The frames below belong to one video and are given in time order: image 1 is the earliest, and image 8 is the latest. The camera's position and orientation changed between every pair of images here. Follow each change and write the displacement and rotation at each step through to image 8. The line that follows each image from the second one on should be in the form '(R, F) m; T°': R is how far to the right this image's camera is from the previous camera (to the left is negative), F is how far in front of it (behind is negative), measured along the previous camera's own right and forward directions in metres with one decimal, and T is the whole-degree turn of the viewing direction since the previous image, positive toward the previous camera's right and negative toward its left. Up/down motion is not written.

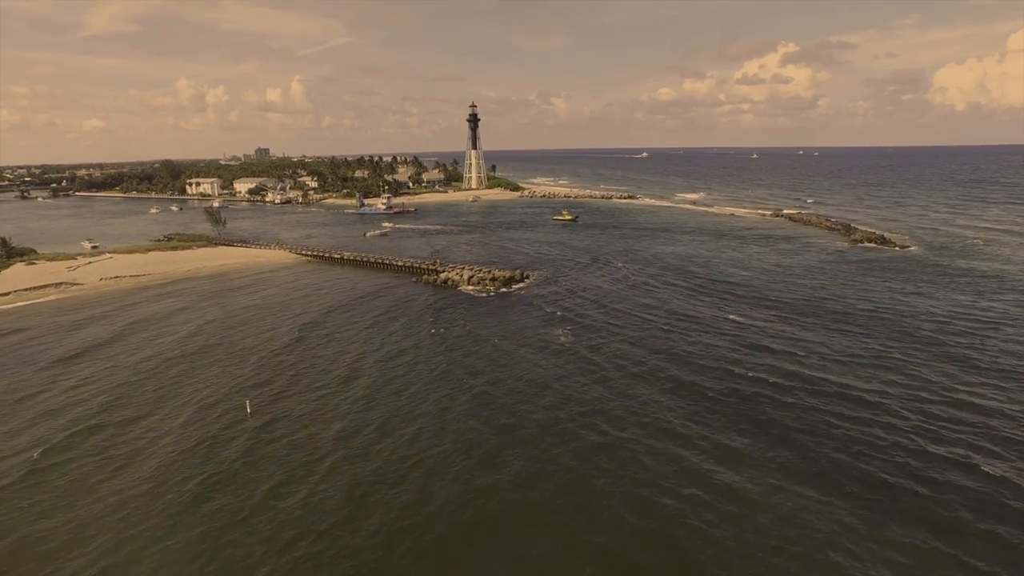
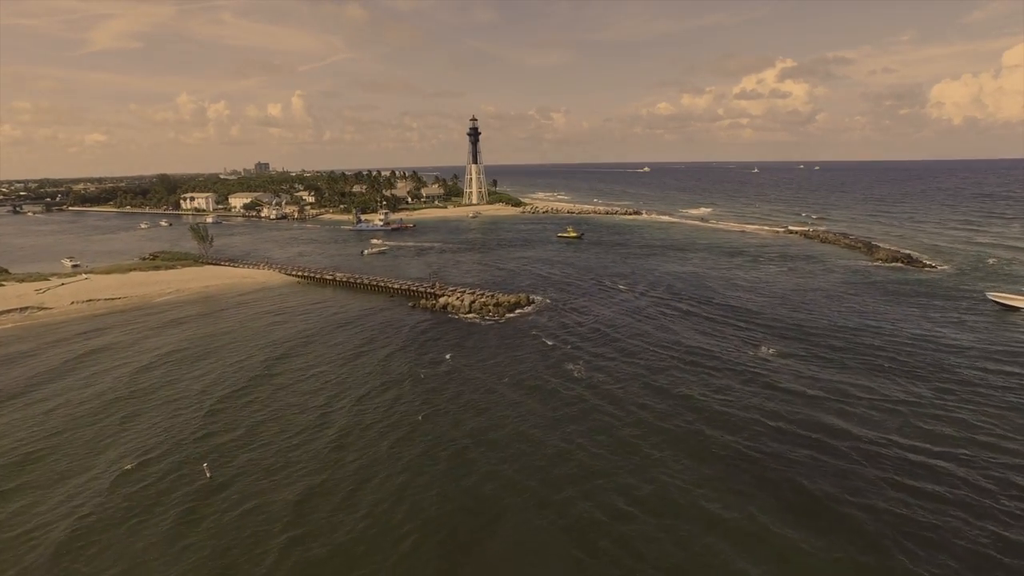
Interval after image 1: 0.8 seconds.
(-0.4, +4.5) m; 0°
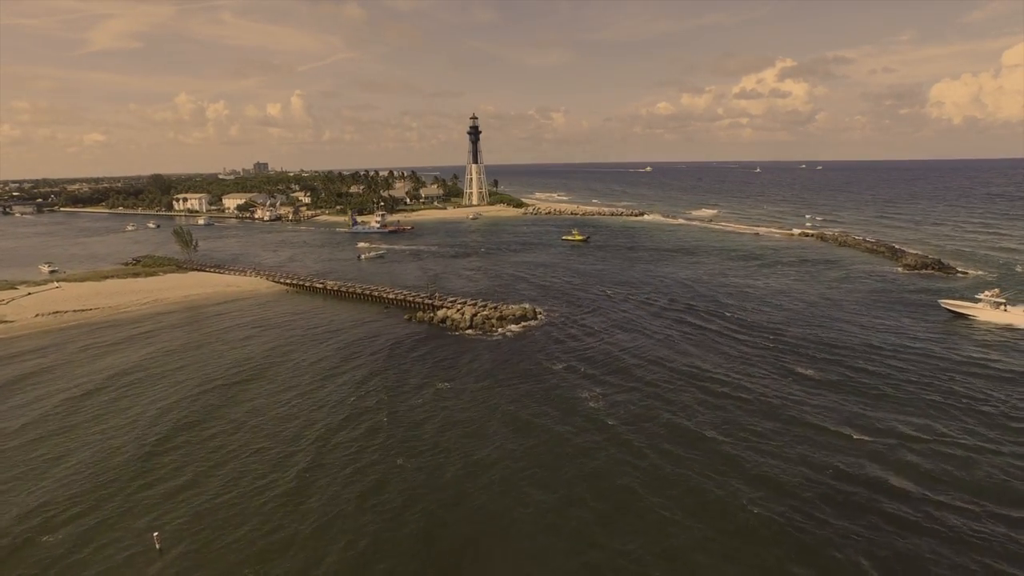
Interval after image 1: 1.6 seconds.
(-0.4, +4.7) m; 0°
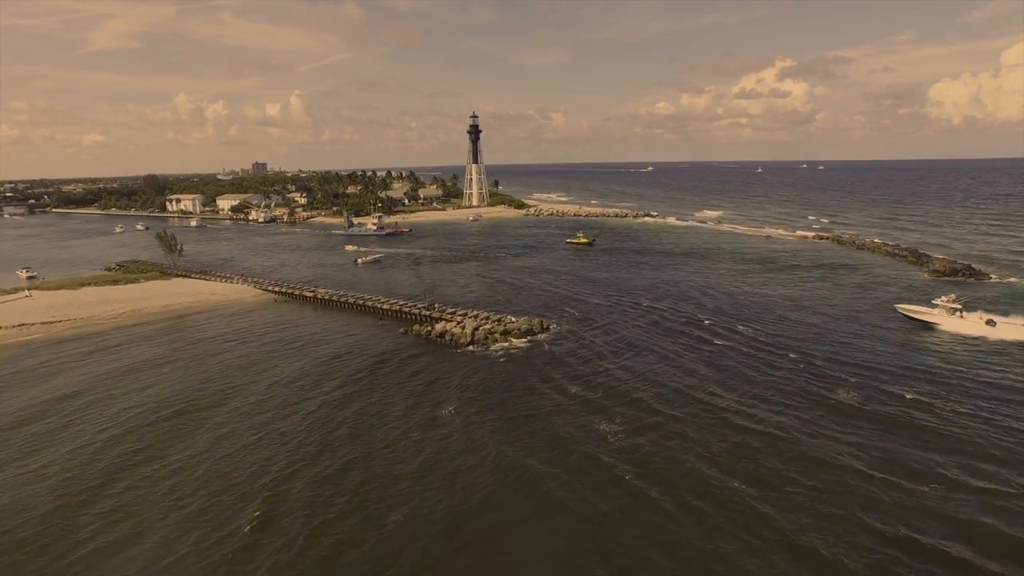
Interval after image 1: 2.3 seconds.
(-0.4, +4.2) m; 0°
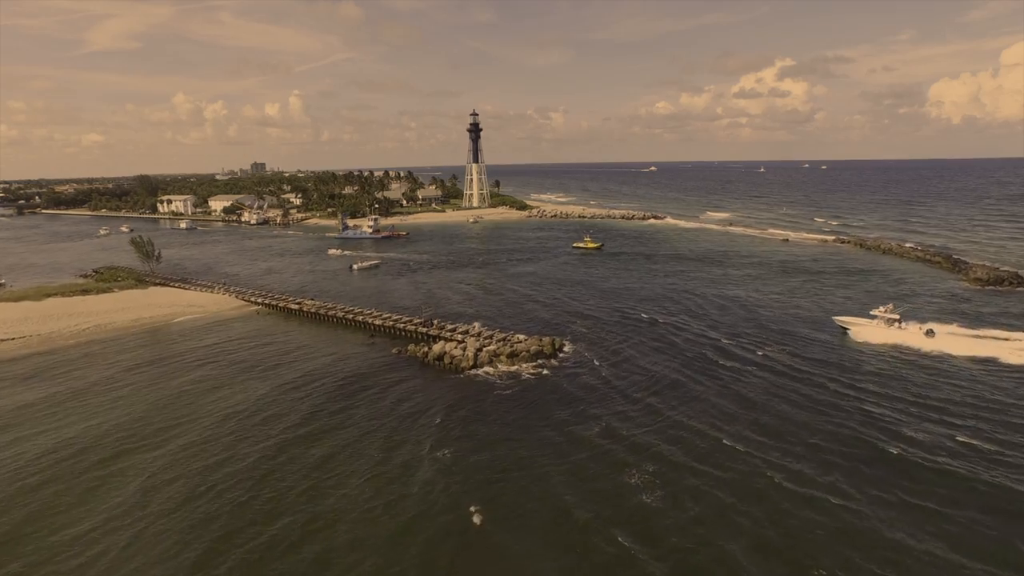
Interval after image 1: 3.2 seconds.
(-0.5, +5.4) m; 0°
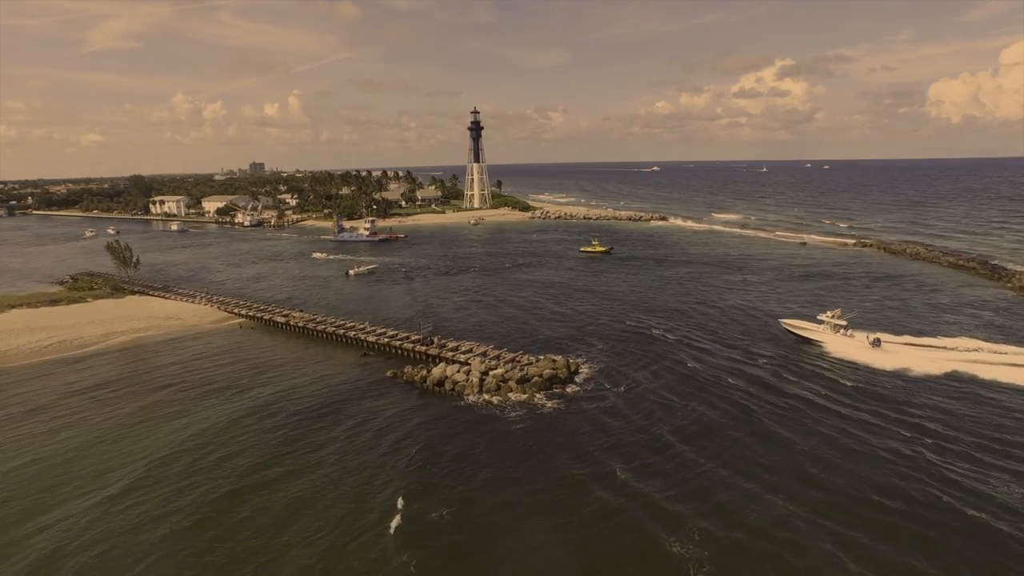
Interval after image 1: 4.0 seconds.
(-0.6, +4.8) m; 0°
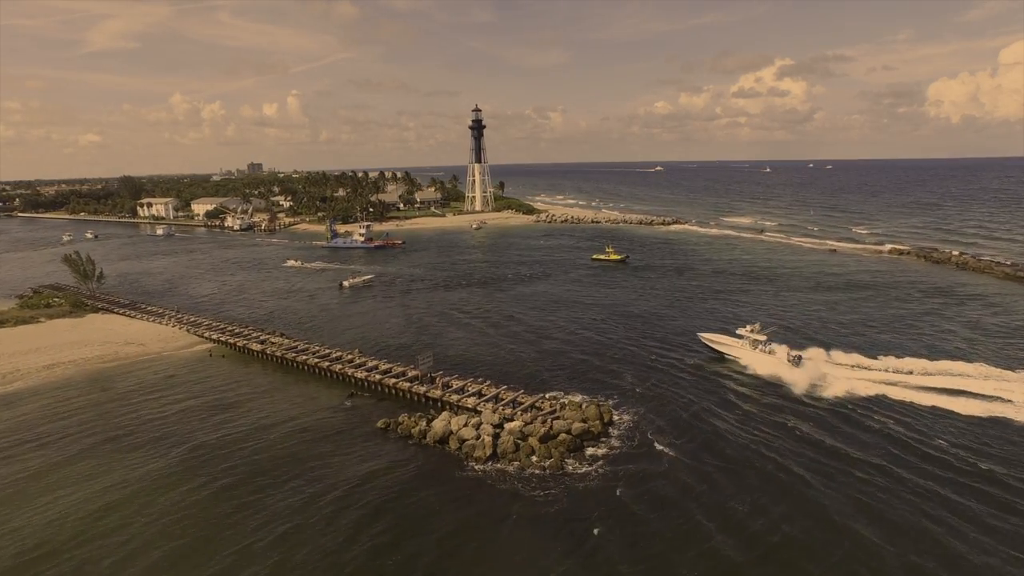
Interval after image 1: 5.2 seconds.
(-1.0, +6.9) m; 0°
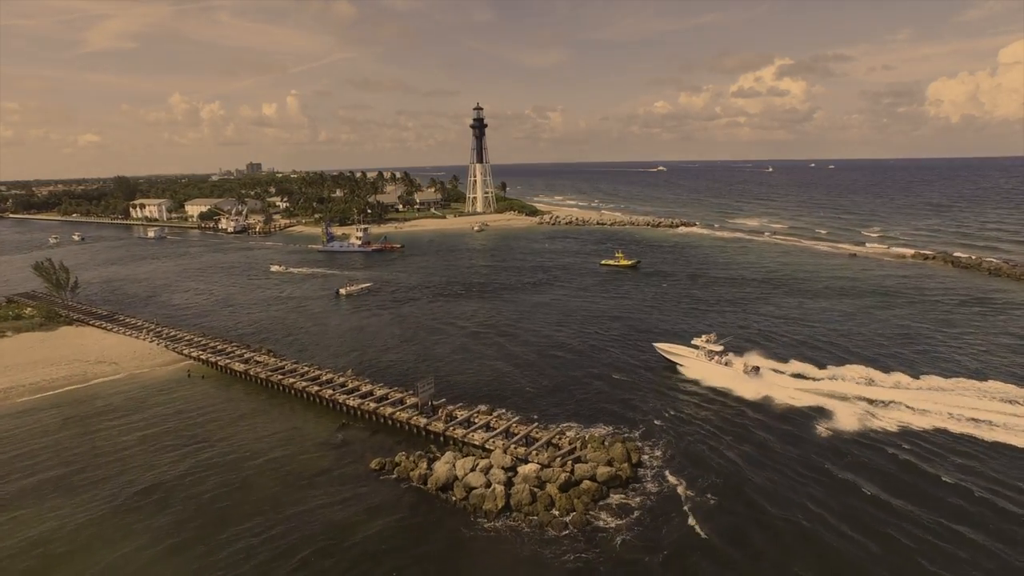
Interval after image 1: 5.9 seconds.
(-0.6, +4.0) m; 0°
